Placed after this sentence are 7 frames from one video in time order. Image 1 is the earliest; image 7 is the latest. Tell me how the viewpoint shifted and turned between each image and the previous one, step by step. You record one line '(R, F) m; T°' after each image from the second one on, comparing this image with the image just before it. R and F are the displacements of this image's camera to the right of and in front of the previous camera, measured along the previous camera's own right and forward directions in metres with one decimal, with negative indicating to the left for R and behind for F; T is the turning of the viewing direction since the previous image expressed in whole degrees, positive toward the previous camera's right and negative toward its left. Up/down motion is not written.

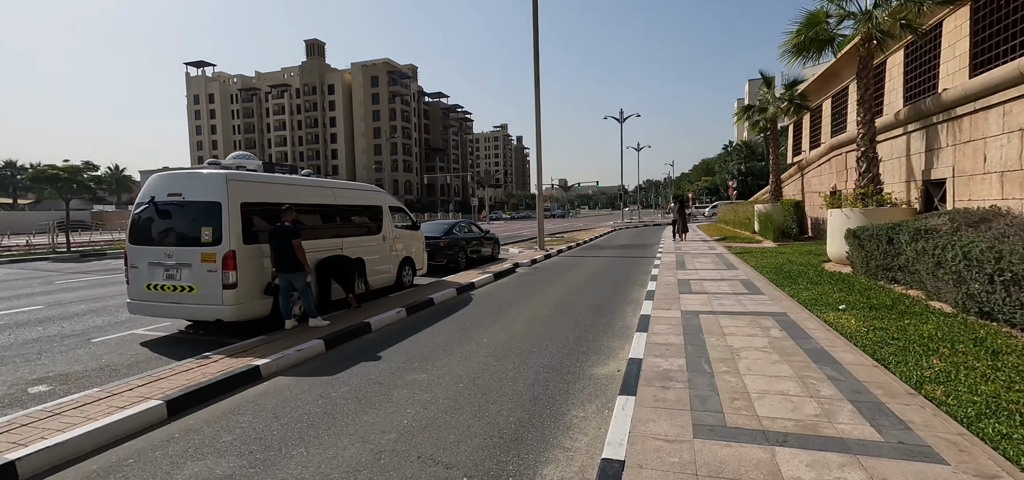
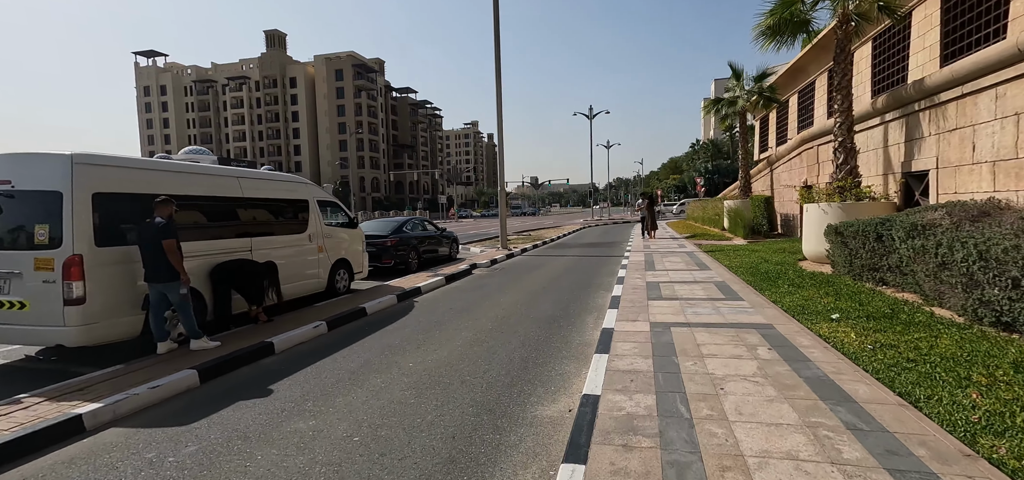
(+0.3, +1.0) m; +3°
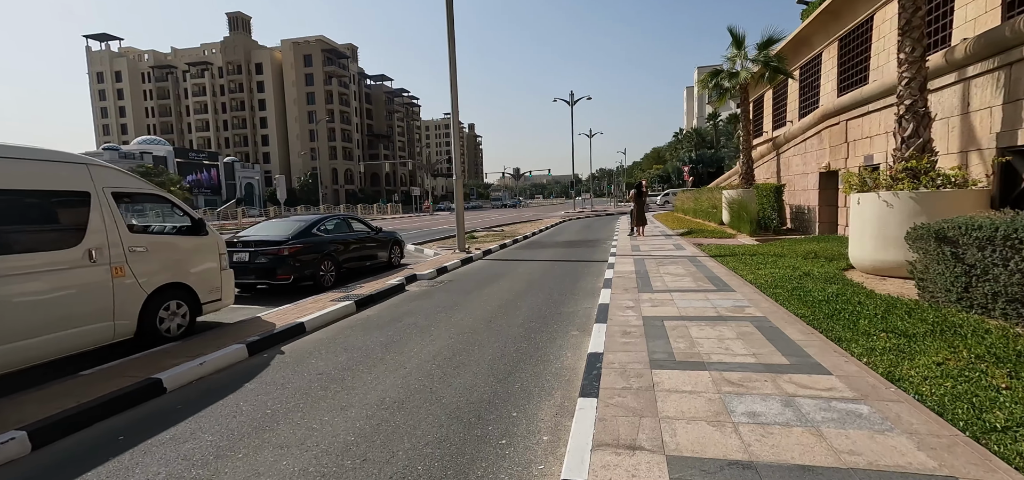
(+0.6, +2.7) m; +2°
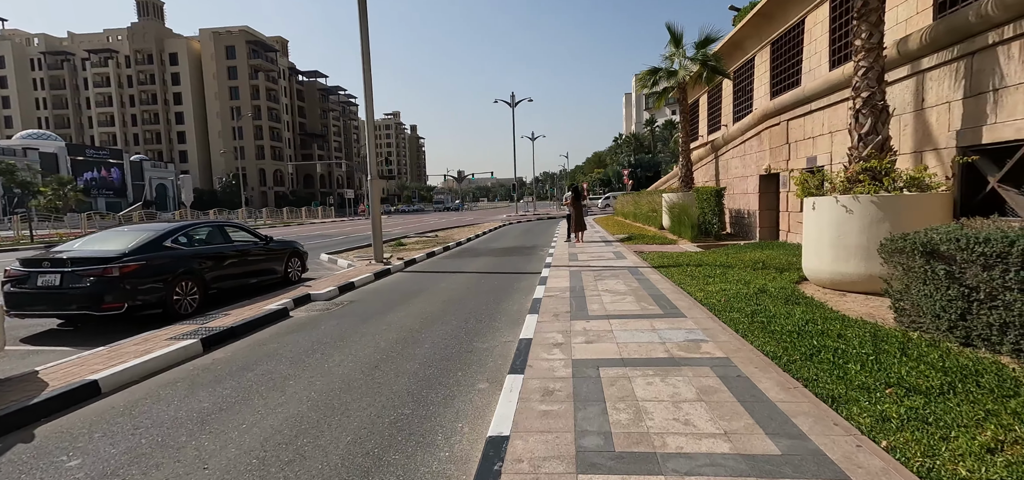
(+0.4, +1.3) m; +6°
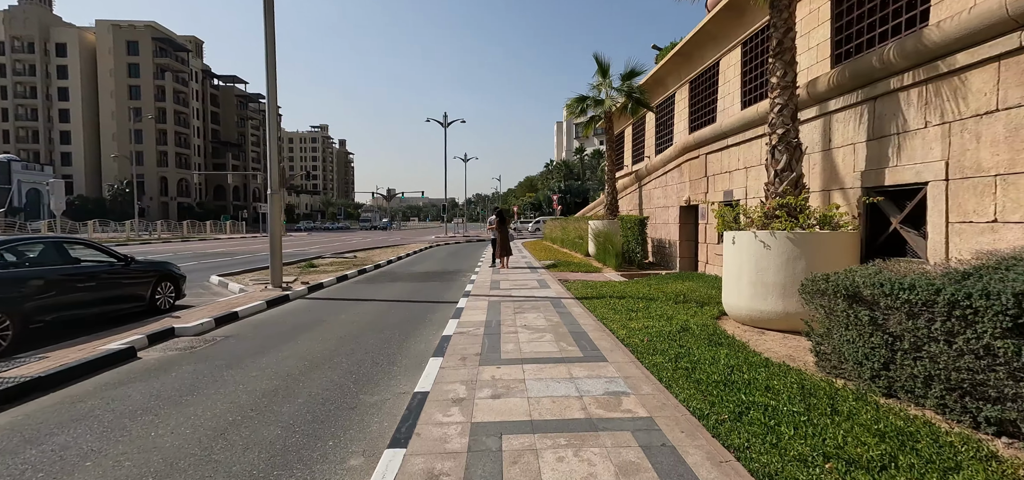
(+0.2, +0.6) m; +8°
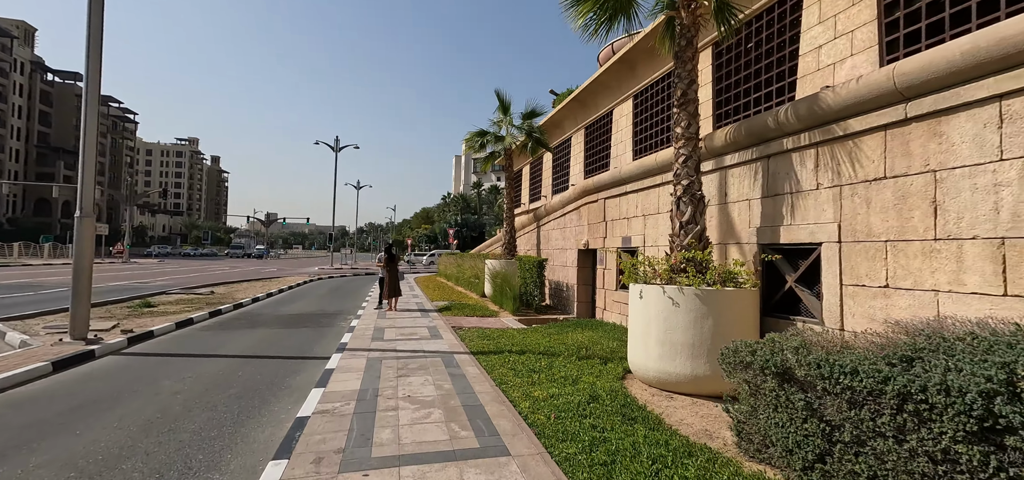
(+0.1, +0.9) m; +12°
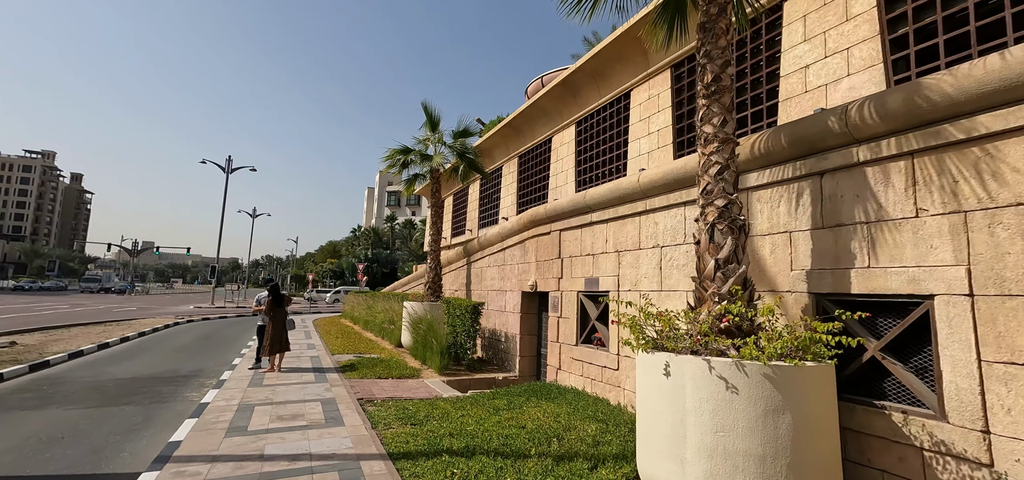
(-0.4, +2.6) m; +10°
